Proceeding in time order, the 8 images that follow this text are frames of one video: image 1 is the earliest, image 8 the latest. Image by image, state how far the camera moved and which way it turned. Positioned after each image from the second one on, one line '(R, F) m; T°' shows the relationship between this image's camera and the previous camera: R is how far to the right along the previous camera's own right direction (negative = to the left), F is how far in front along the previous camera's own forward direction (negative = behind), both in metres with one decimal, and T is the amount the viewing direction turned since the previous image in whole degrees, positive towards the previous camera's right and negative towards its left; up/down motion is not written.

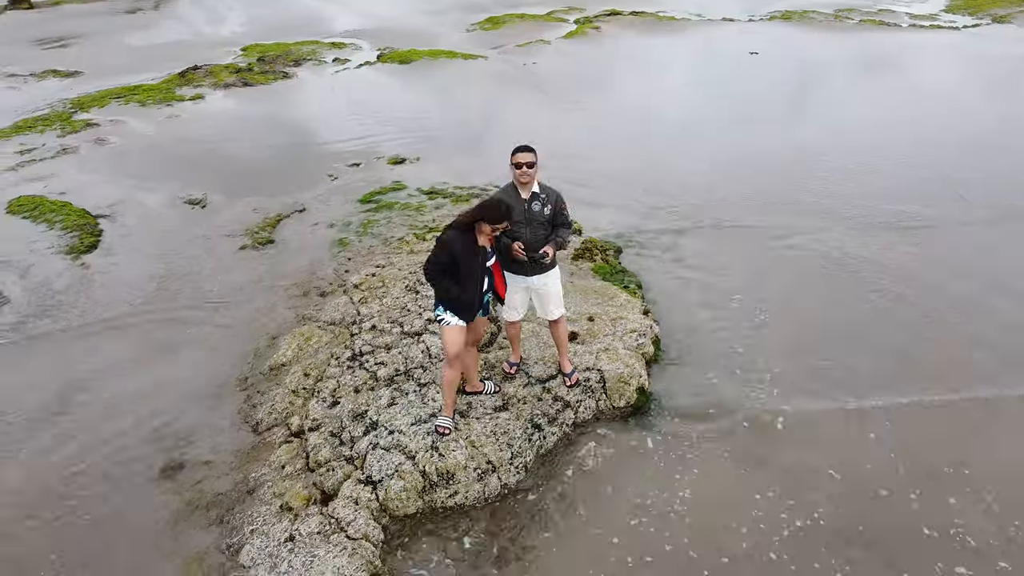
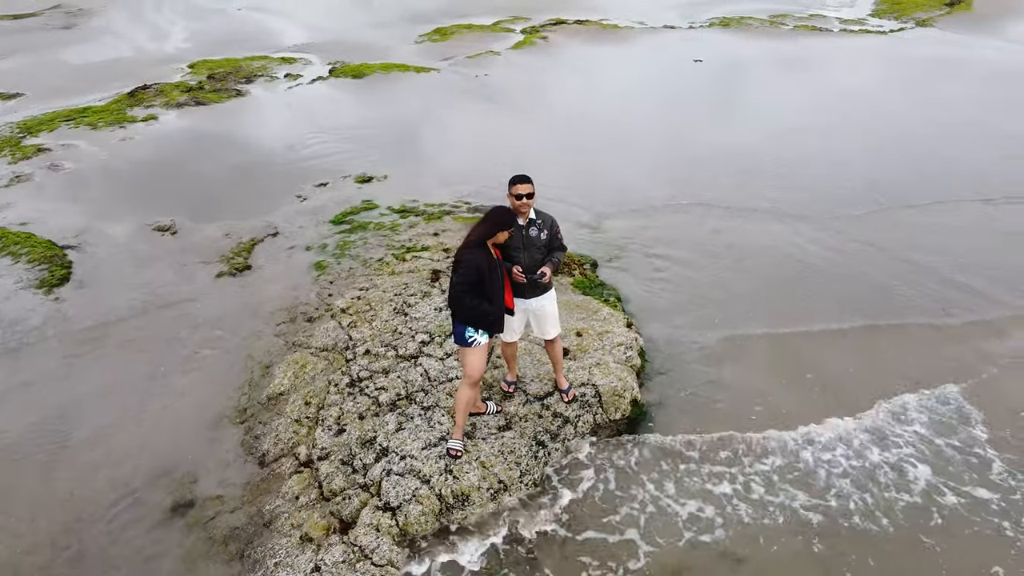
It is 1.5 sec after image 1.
(-0.6, -0.2) m; +4°
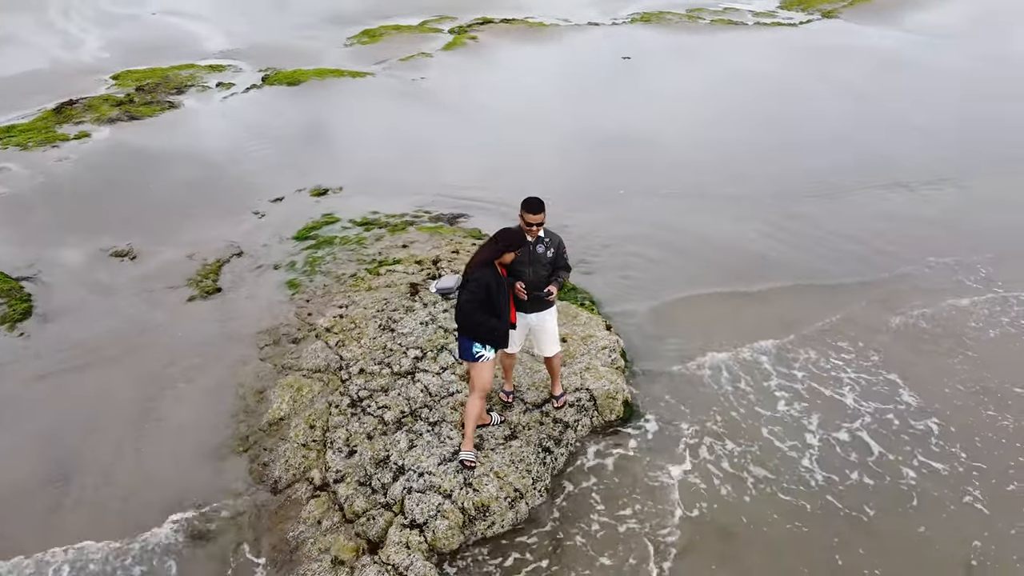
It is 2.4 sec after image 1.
(-0.8, -0.3) m; +6°
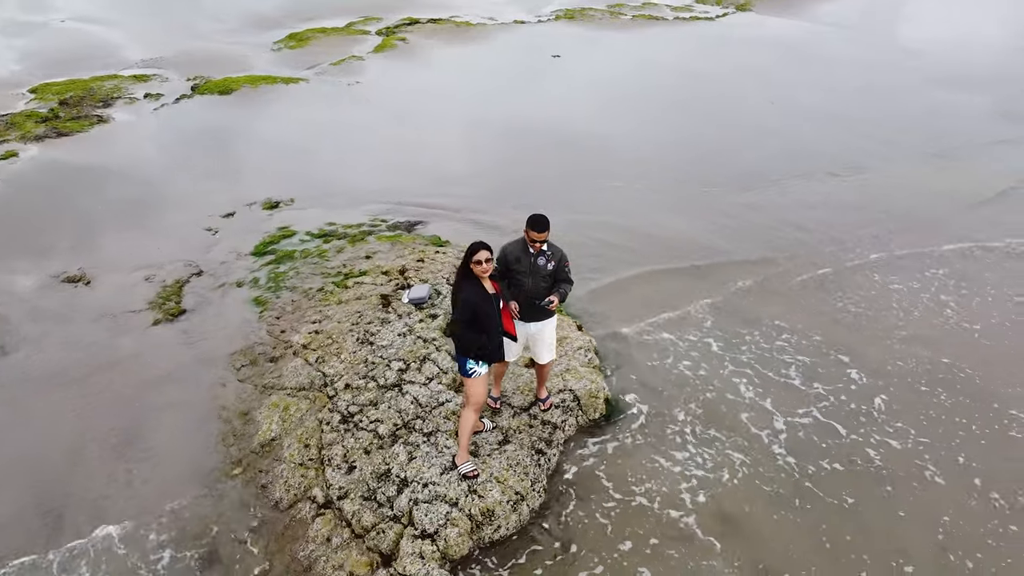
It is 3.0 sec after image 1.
(-0.7, -0.3) m; +6°
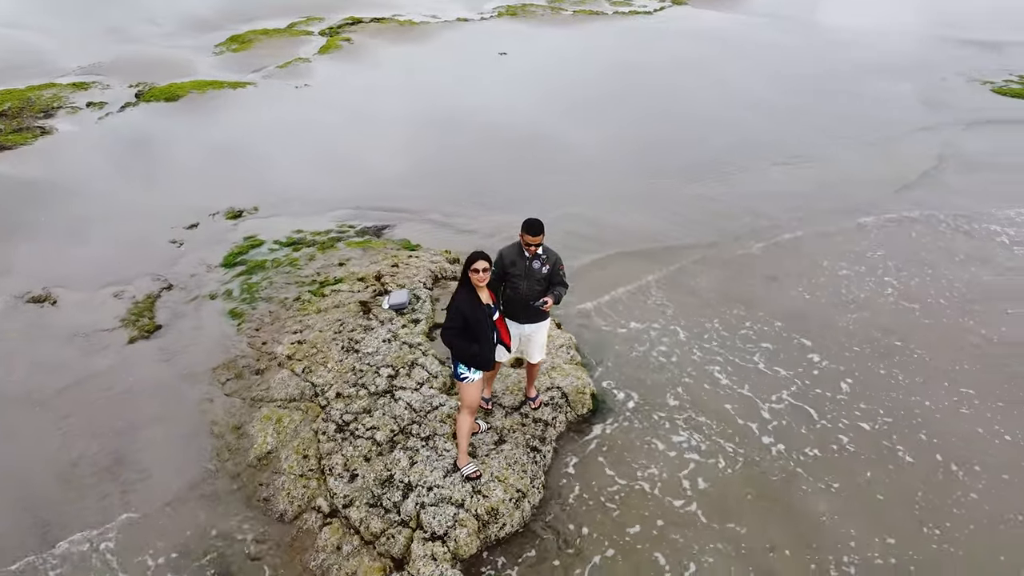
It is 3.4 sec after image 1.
(-0.6, -0.2) m; +4°
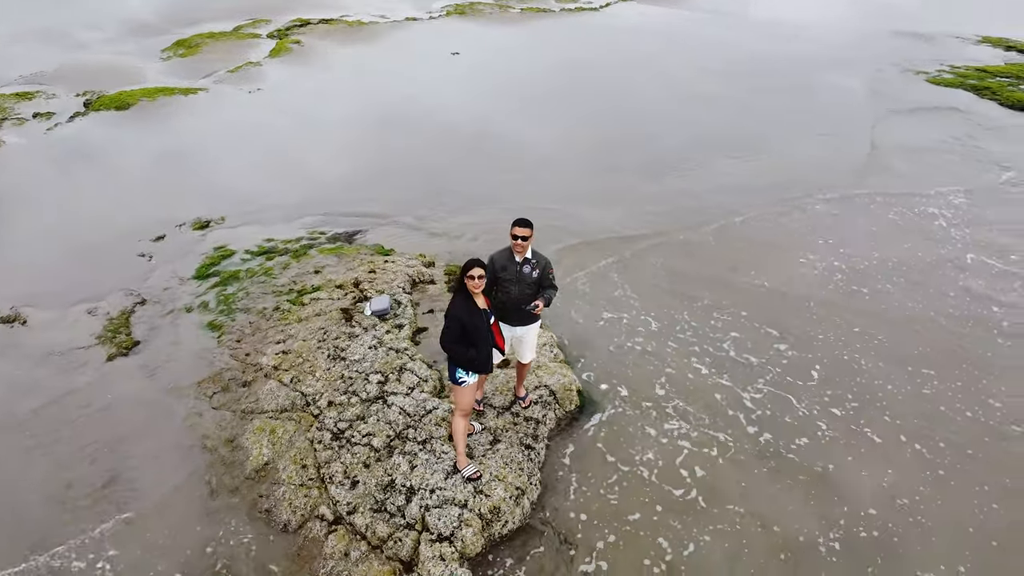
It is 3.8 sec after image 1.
(-0.5, -0.2) m; +4°
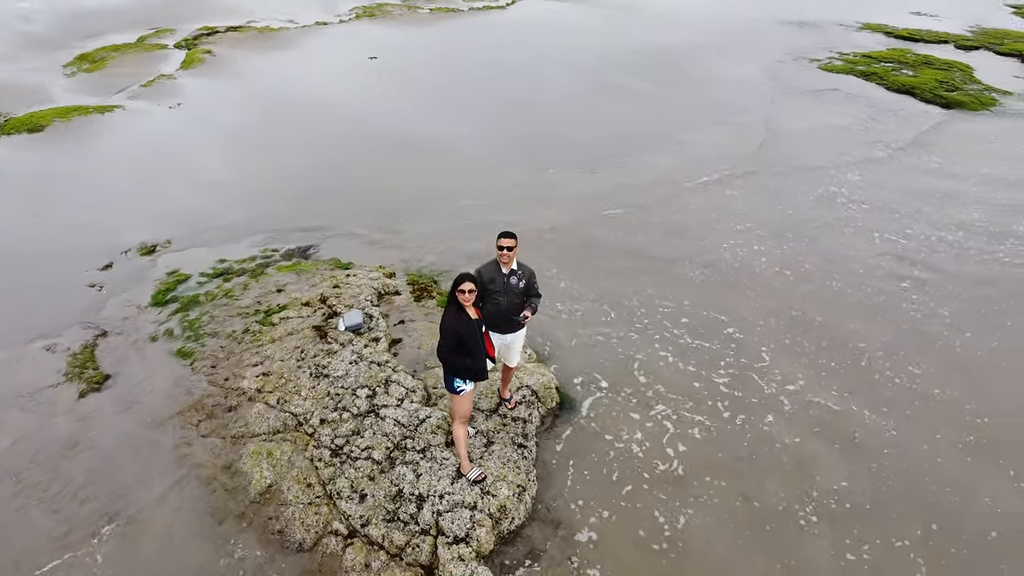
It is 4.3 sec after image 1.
(-0.9, -0.4) m; +7°
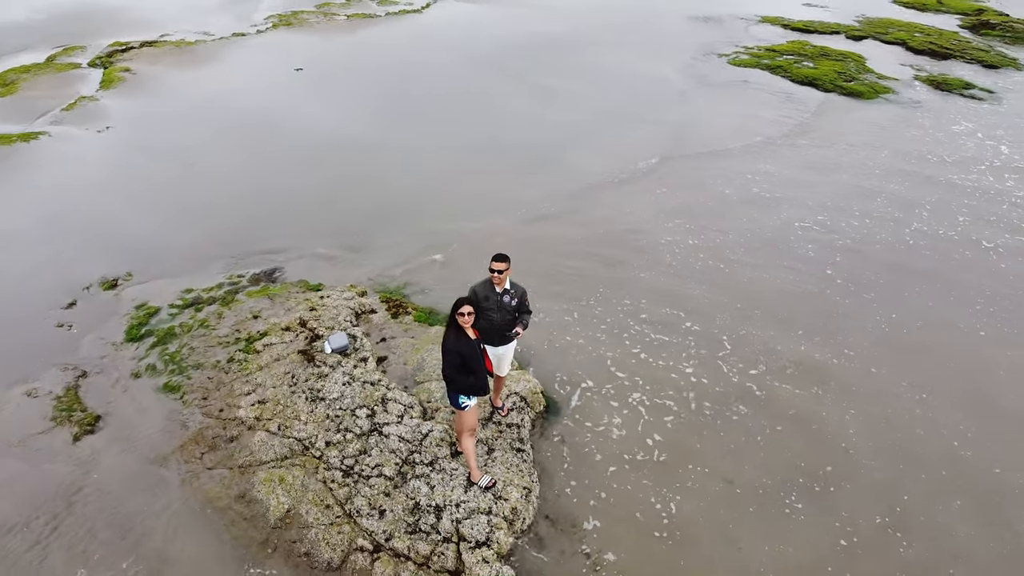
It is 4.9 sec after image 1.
(-1.0, -0.6) m; +6°
